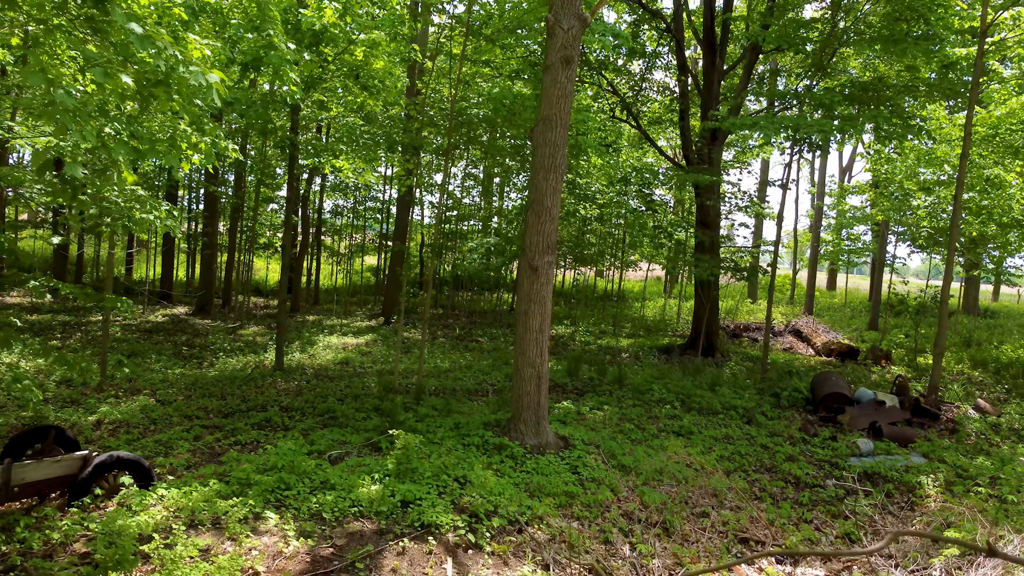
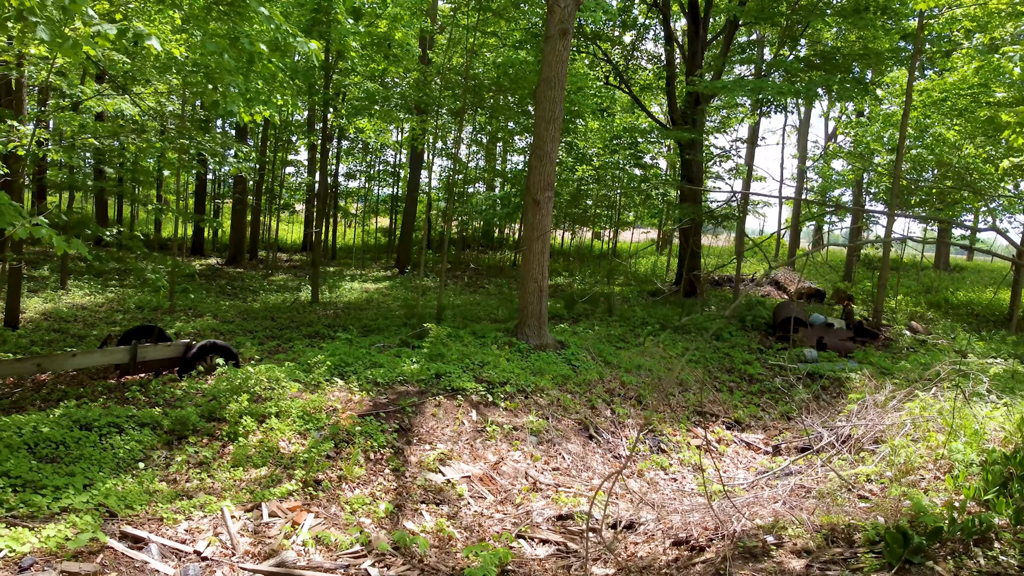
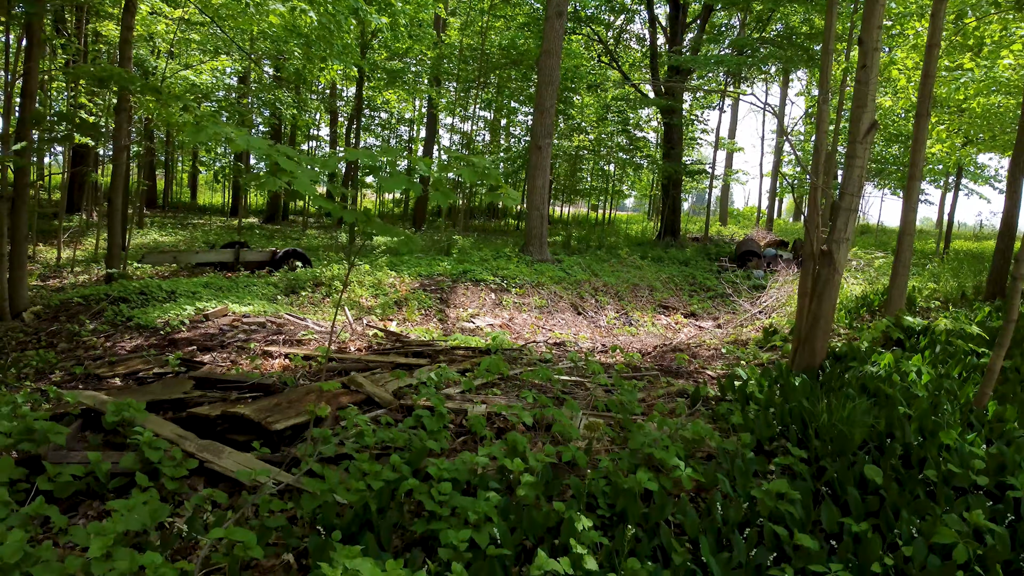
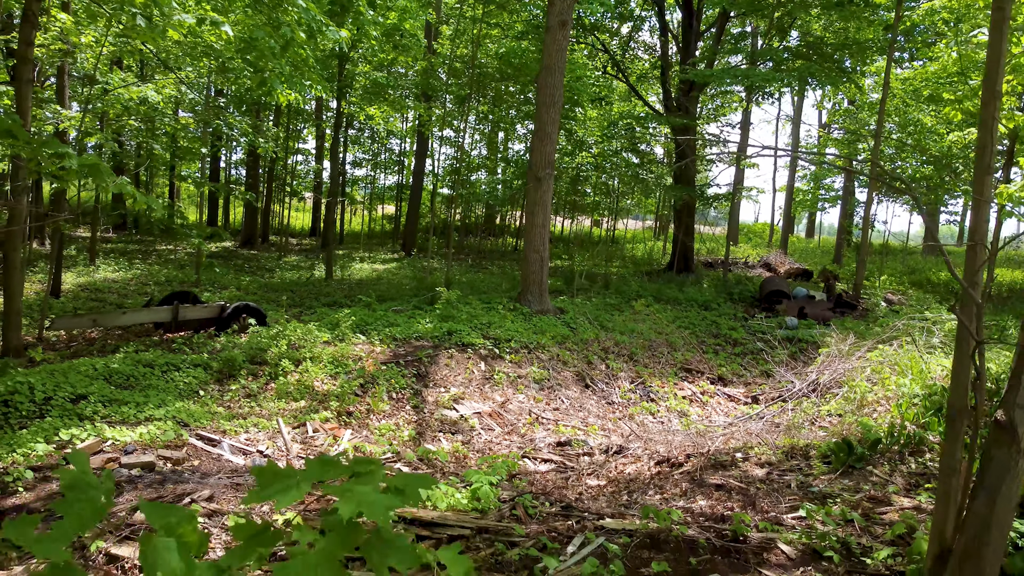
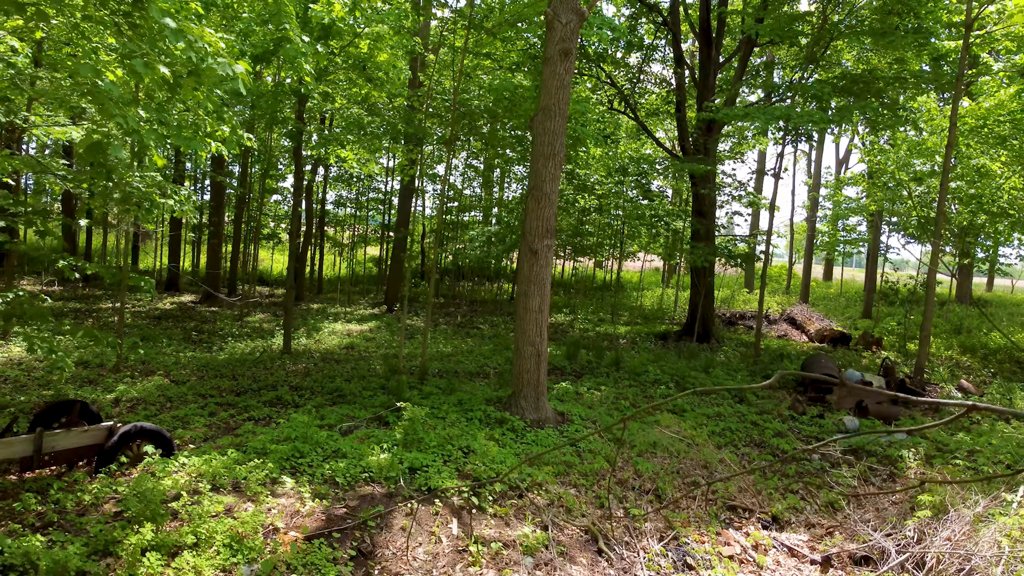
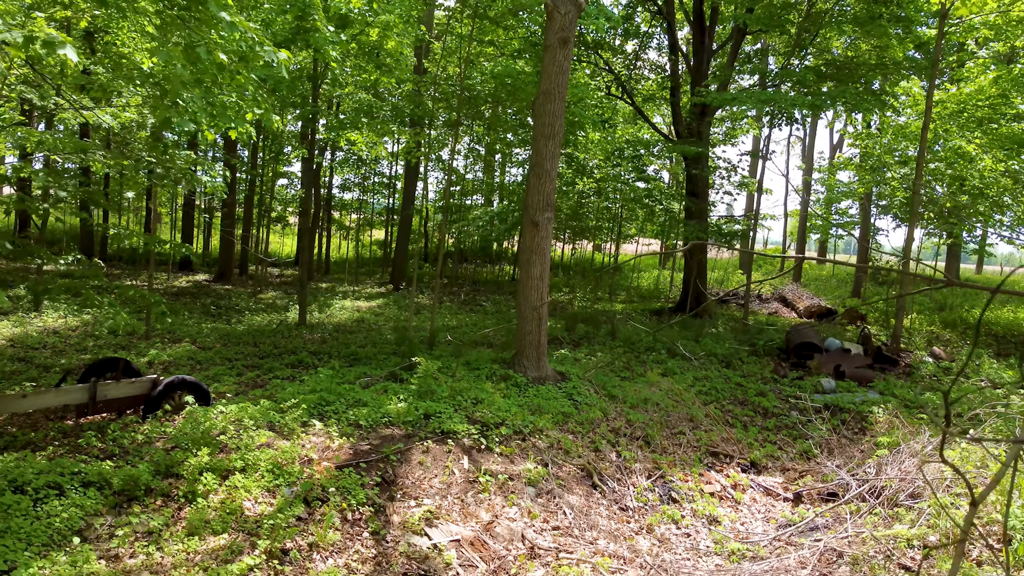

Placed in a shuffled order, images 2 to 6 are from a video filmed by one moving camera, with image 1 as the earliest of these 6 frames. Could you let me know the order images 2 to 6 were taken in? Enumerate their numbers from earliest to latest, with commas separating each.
5, 6, 2, 4, 3
